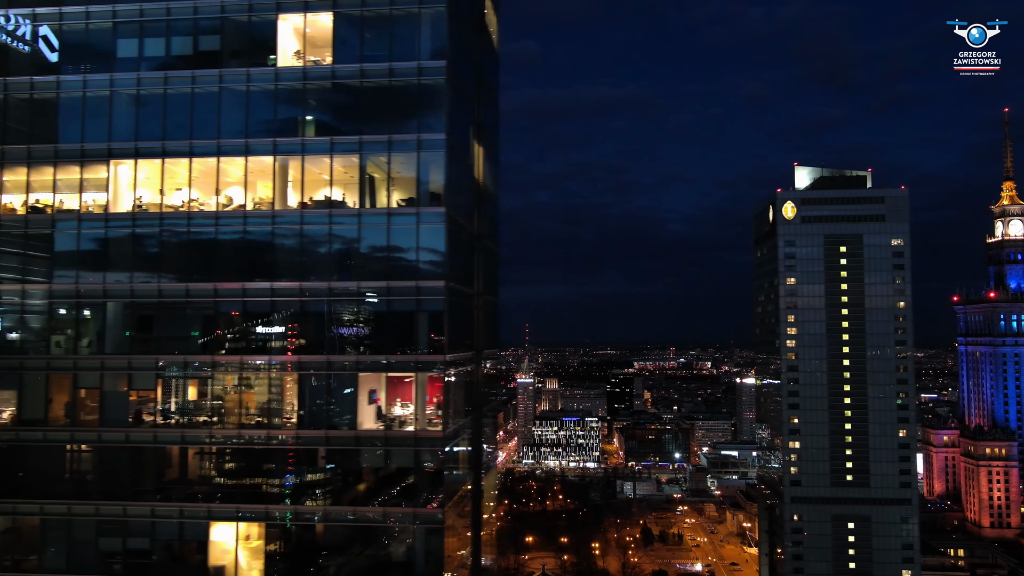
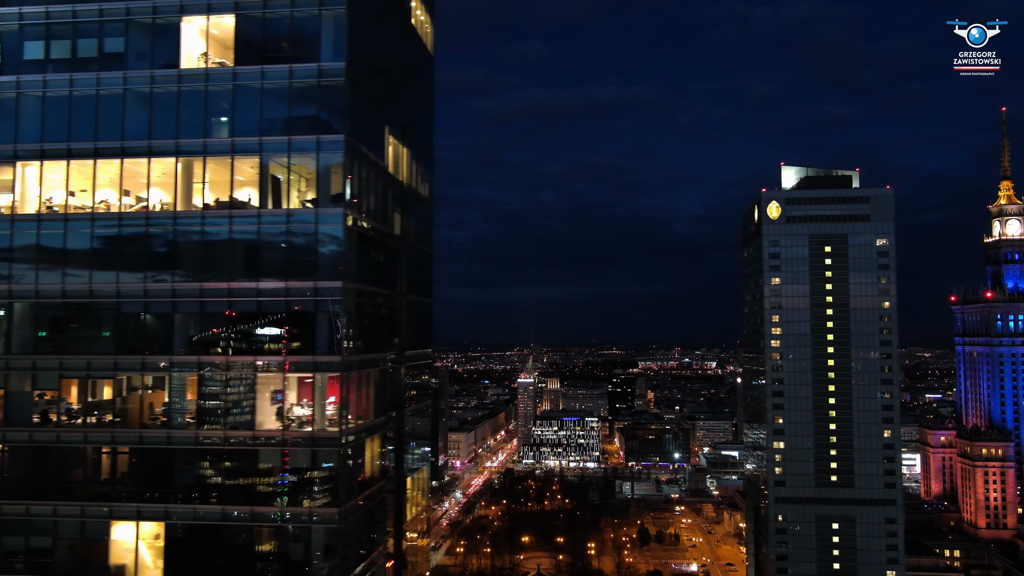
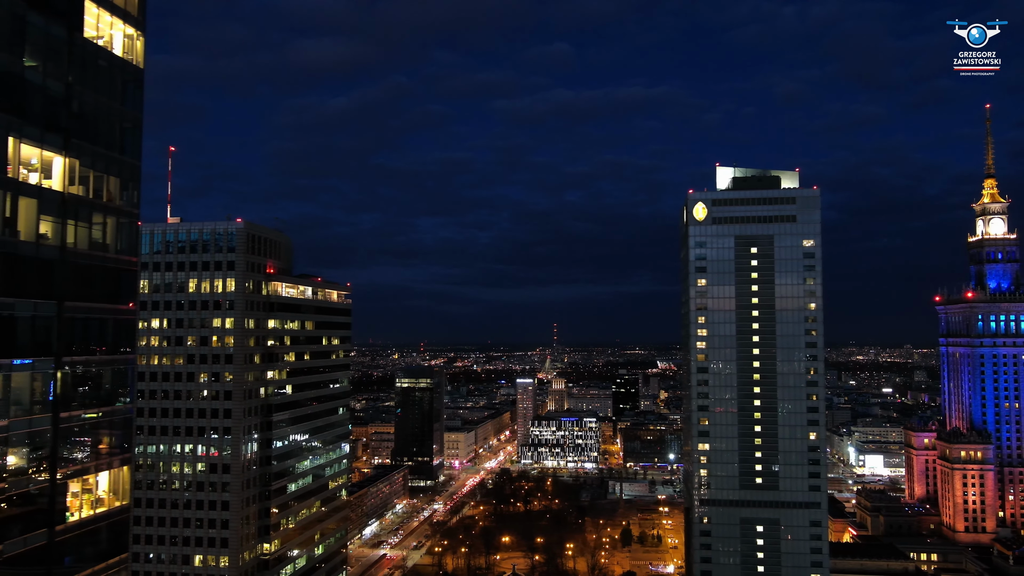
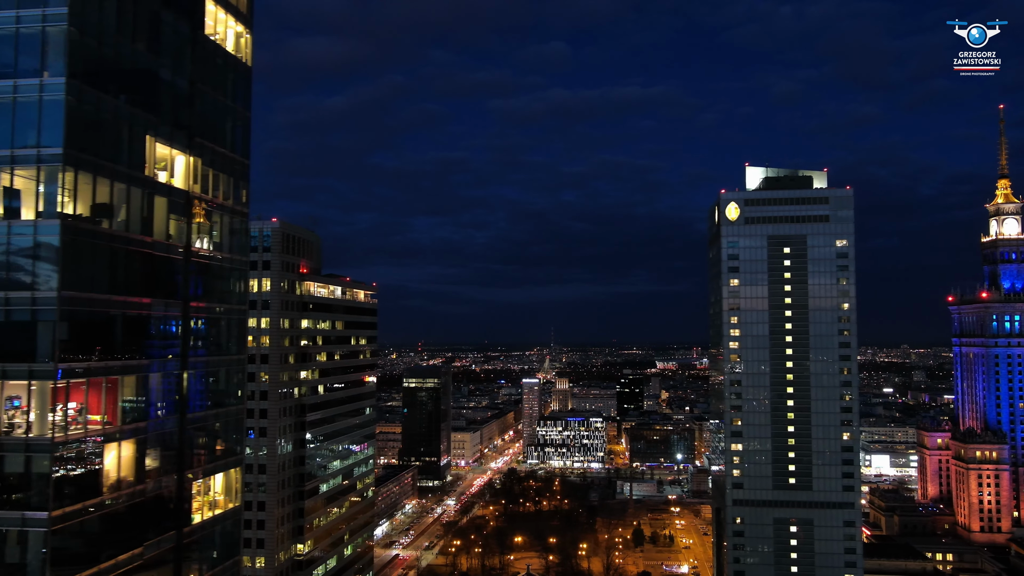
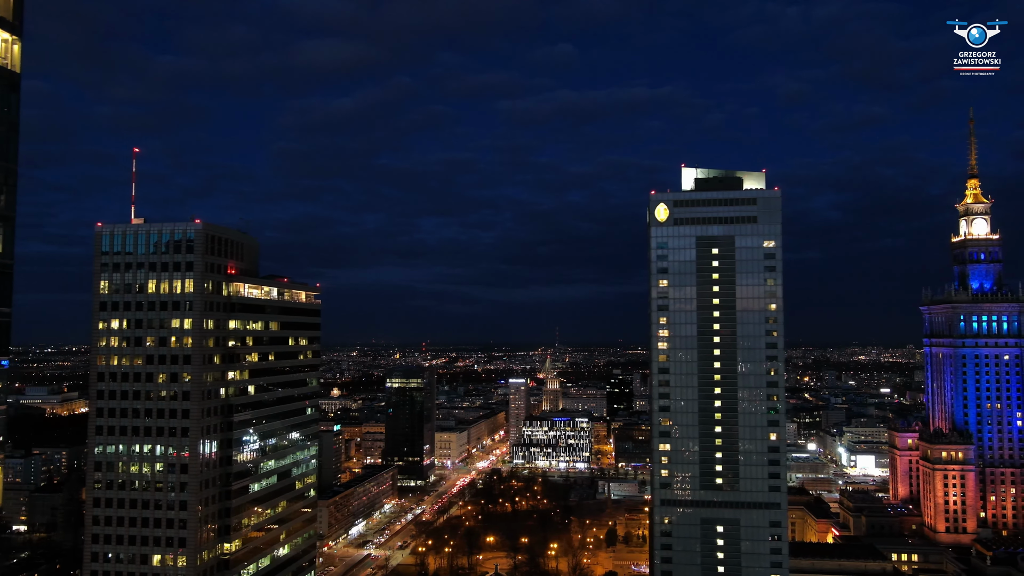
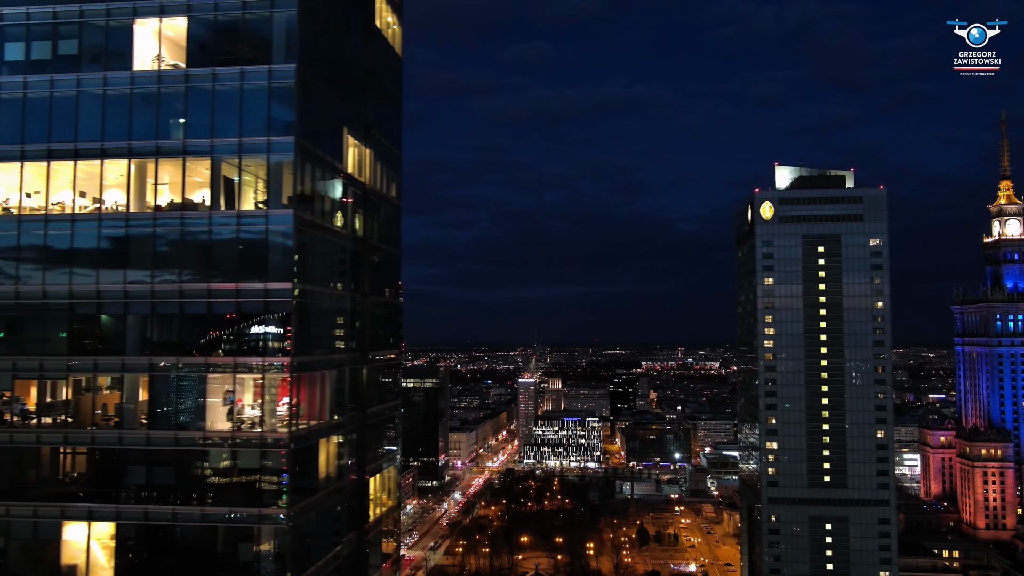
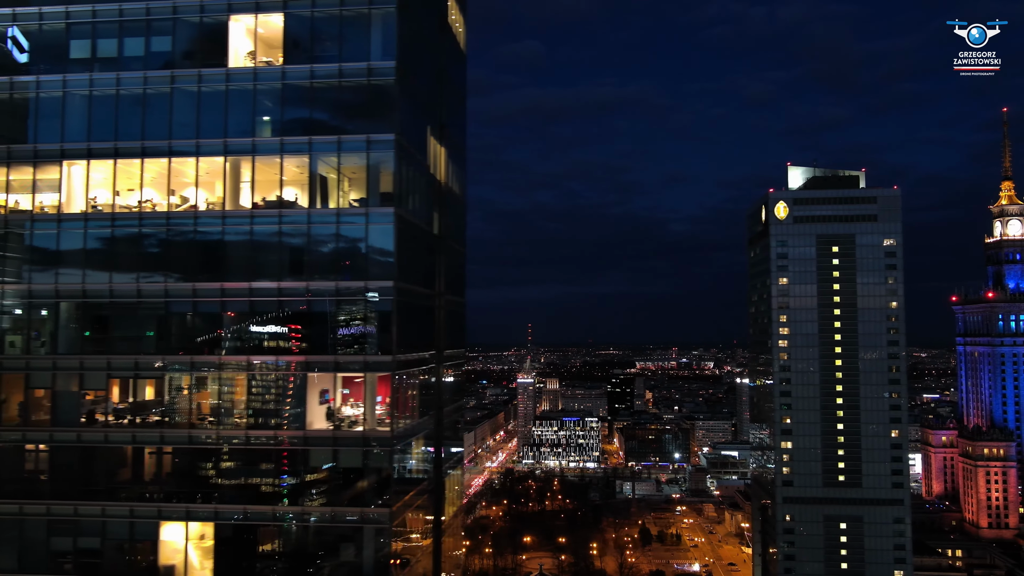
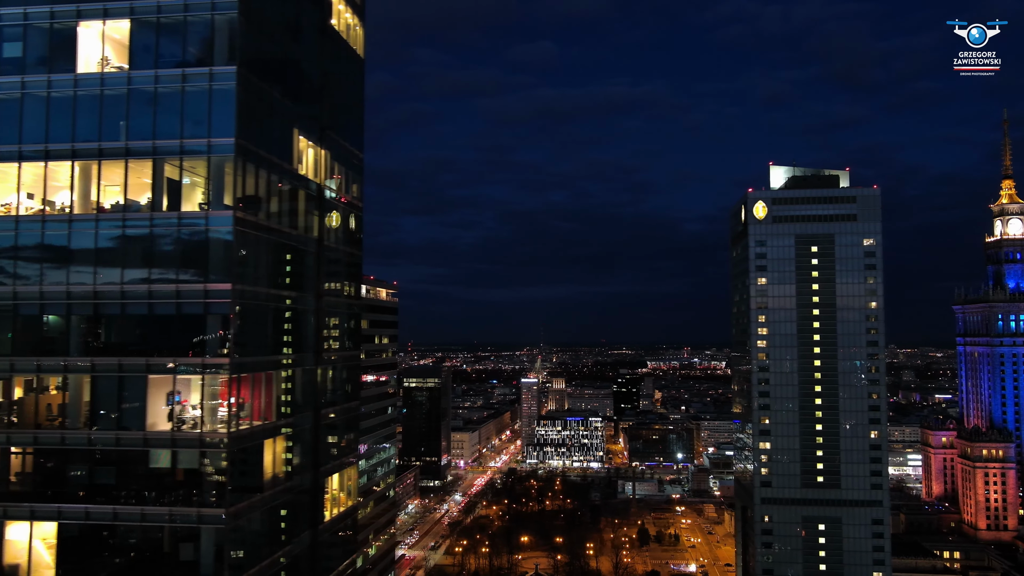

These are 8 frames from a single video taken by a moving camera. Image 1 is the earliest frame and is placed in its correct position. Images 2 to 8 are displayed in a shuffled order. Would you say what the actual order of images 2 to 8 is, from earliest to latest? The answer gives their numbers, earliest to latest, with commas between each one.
7, 2, 6, 8, 4, 3, 5
